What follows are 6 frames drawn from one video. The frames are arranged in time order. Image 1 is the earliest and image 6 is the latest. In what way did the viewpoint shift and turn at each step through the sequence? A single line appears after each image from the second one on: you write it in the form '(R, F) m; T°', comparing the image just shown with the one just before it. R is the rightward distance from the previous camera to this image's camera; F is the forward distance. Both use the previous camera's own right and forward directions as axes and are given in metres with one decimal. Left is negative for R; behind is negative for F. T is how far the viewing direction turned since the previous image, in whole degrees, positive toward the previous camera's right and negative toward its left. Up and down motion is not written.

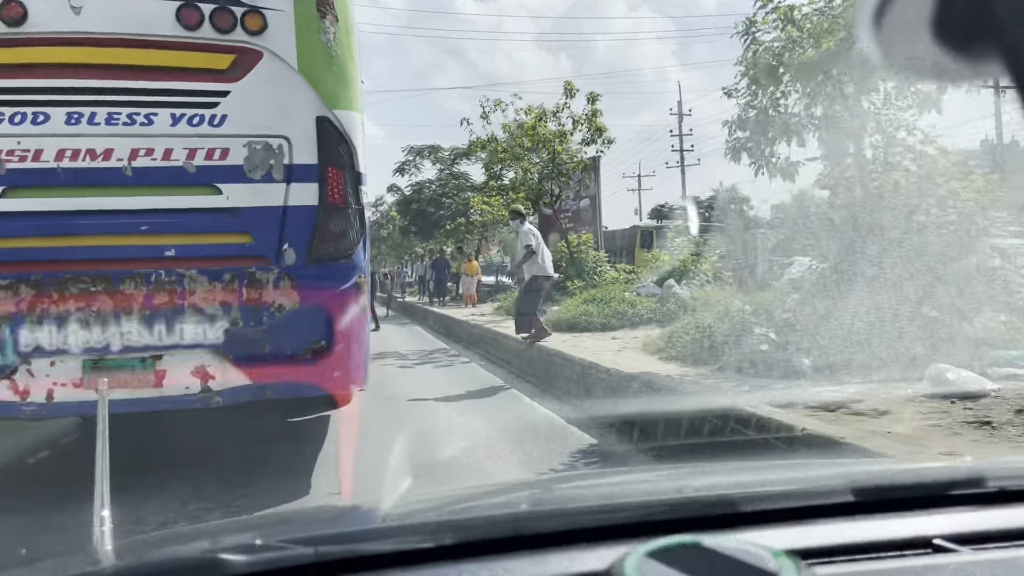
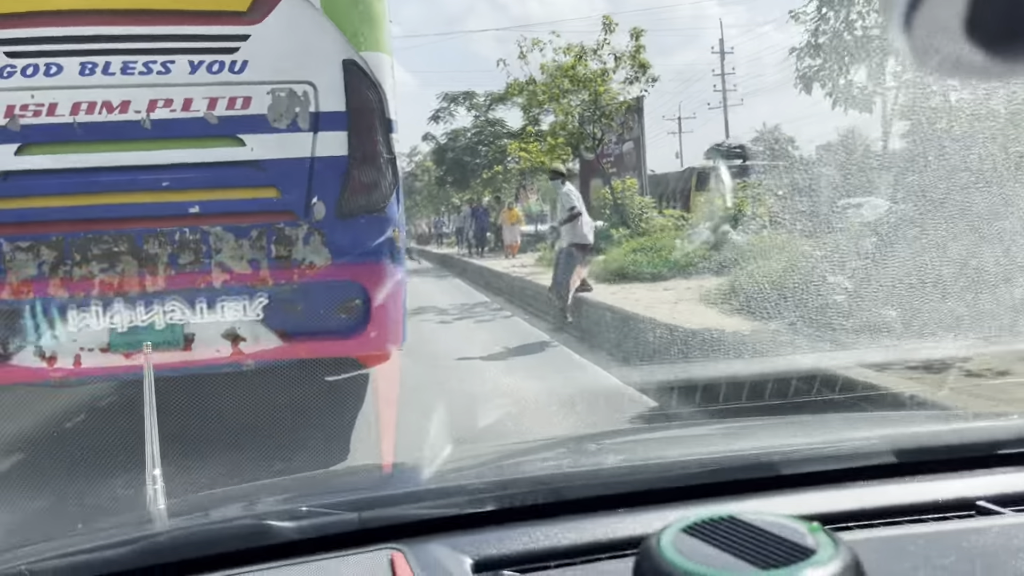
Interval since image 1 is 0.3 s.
(0.0, +0.3) m; -3°
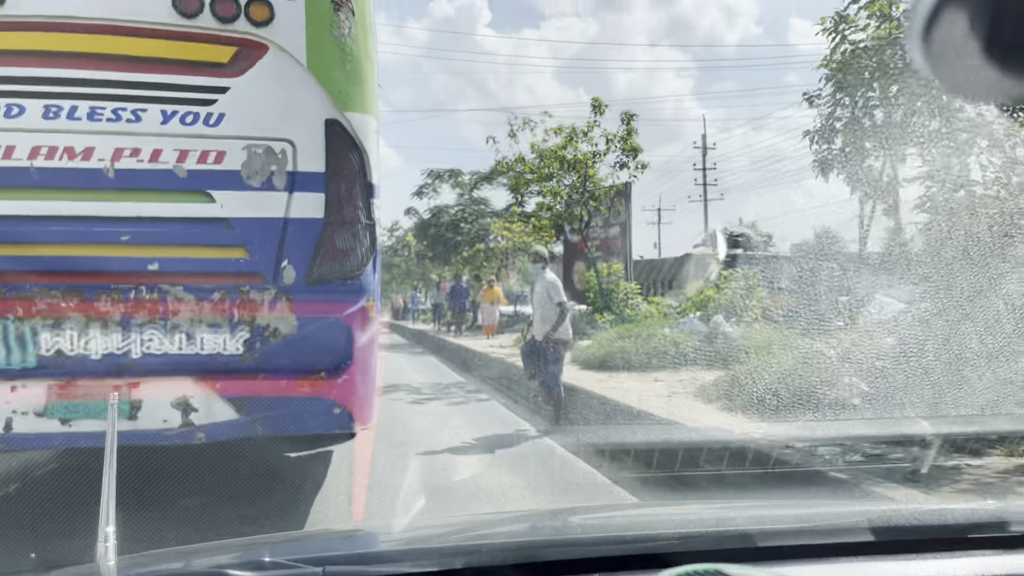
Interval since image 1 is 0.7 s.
(0.0, +0.2) m; +2°
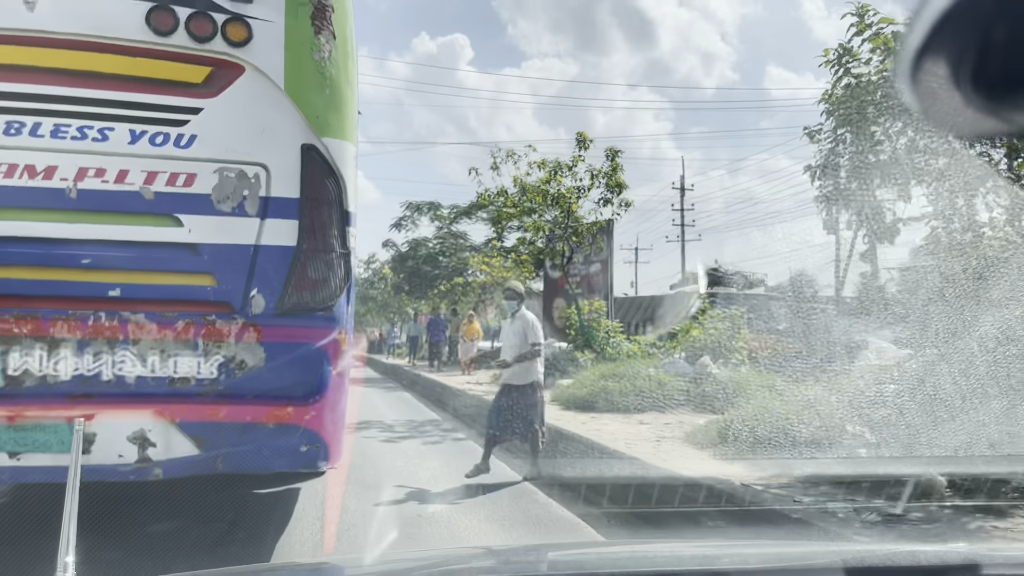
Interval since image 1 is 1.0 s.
(0.0, +0.1) m; +2°
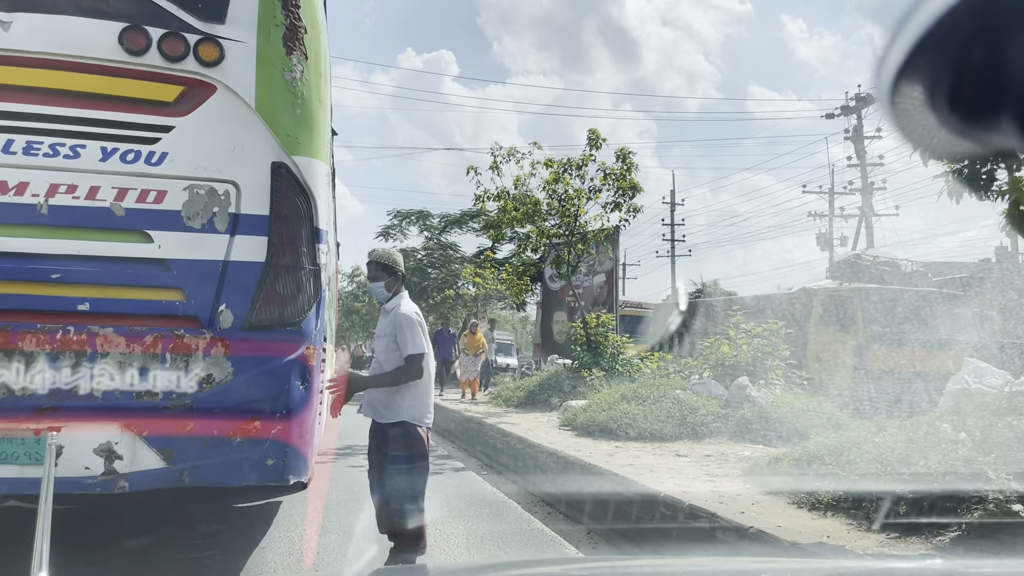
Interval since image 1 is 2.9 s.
(+0.1, -0.1) m; +1°
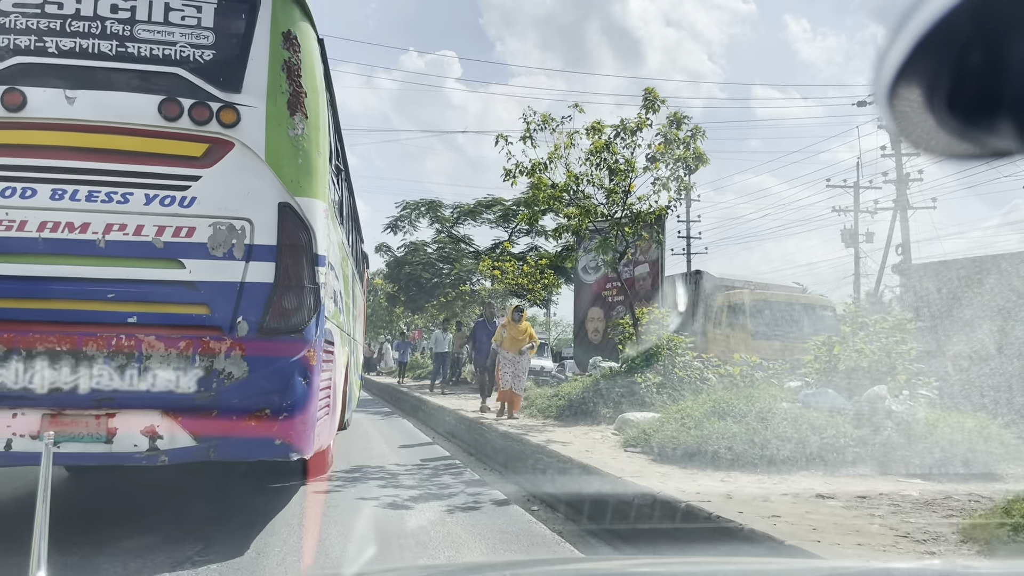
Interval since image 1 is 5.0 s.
(+0.3, -0.9) m; 0°
